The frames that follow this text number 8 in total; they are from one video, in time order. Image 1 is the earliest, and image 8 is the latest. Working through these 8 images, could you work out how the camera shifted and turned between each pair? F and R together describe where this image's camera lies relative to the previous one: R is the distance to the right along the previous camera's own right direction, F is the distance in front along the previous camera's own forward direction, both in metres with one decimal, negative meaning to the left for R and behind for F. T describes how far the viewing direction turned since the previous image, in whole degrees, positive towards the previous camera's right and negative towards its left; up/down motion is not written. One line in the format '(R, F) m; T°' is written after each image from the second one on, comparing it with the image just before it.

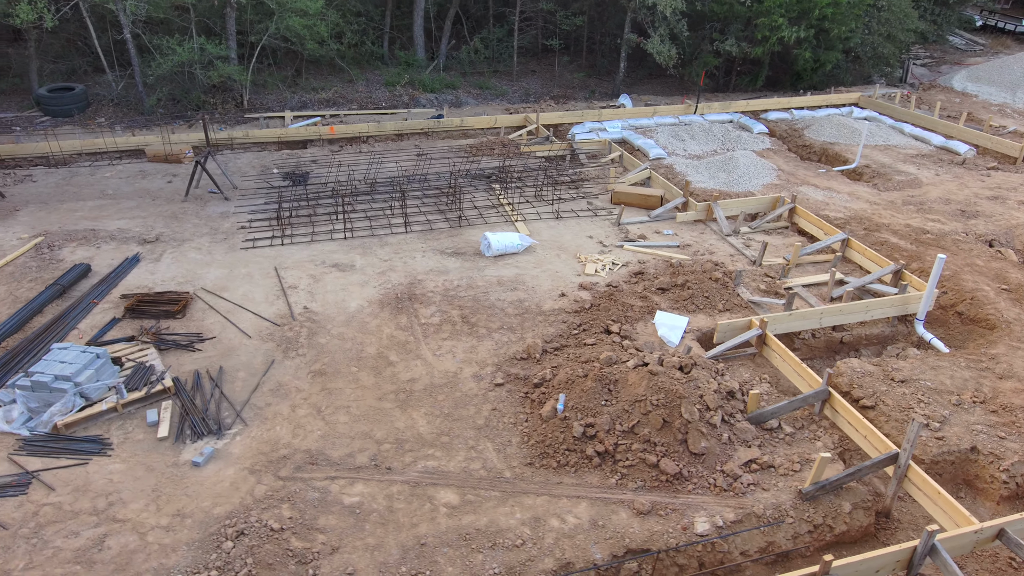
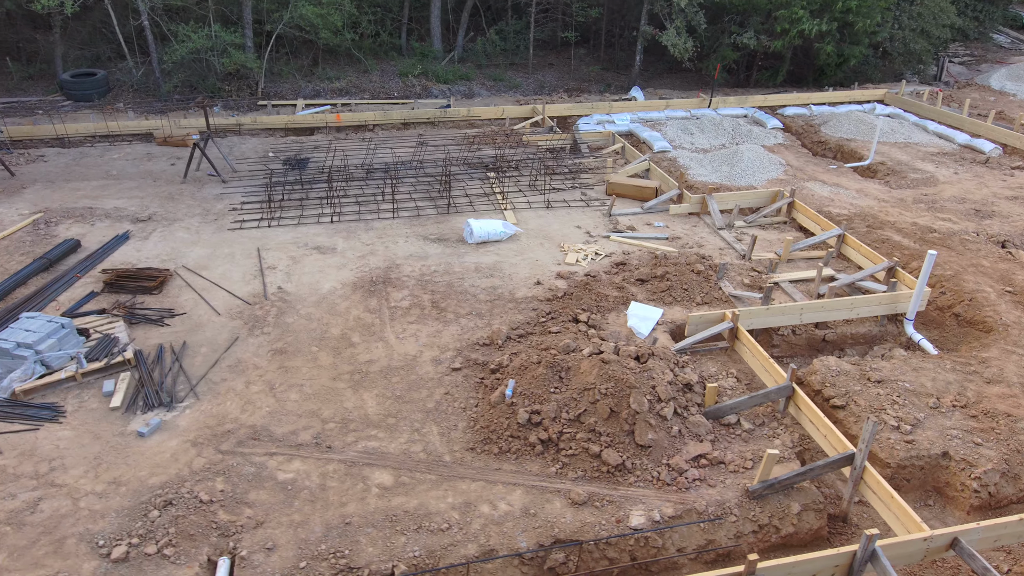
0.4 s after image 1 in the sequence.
(+0.8, +0.2) m; -3°
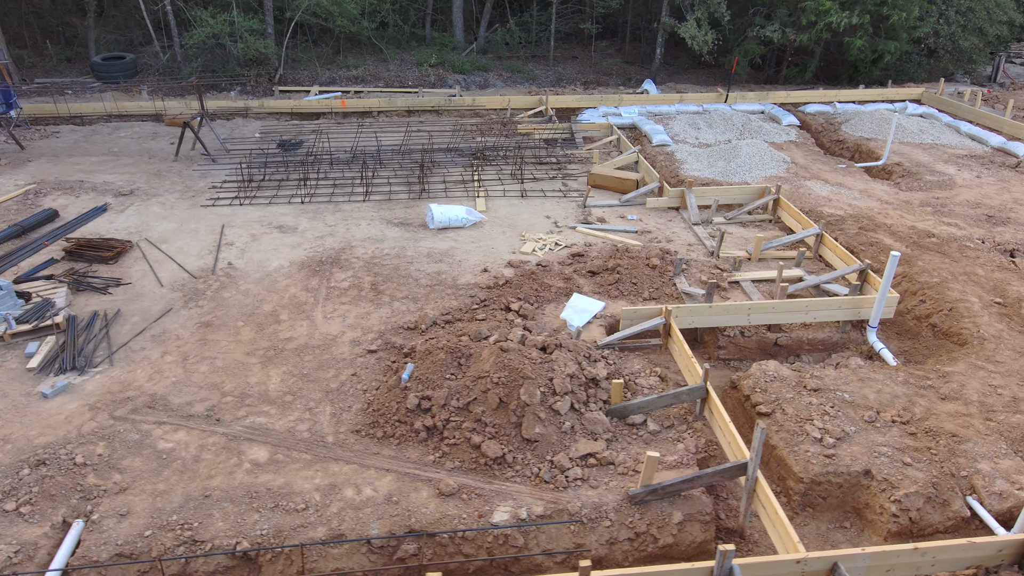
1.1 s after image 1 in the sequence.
(+1.4, +0.3) m; -5°
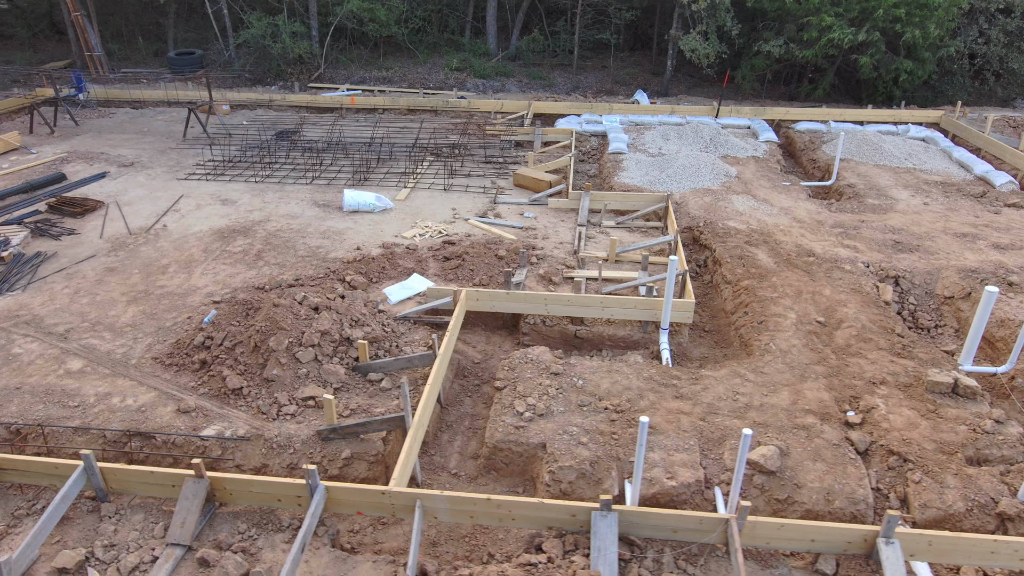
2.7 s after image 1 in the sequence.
(+3.6, -0.5) m; -10°
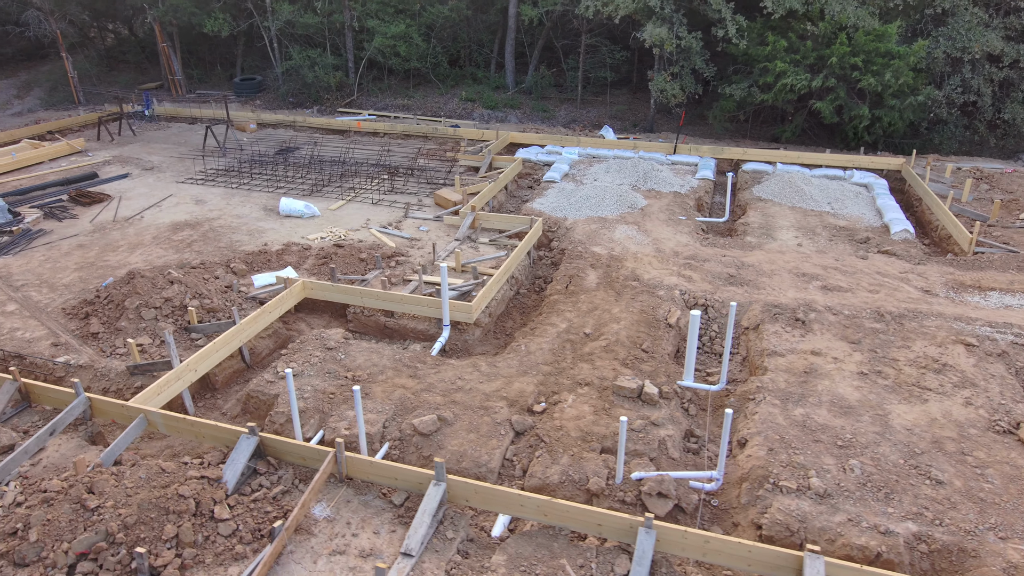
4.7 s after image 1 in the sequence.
(+4.2, -1.1) m; -10°
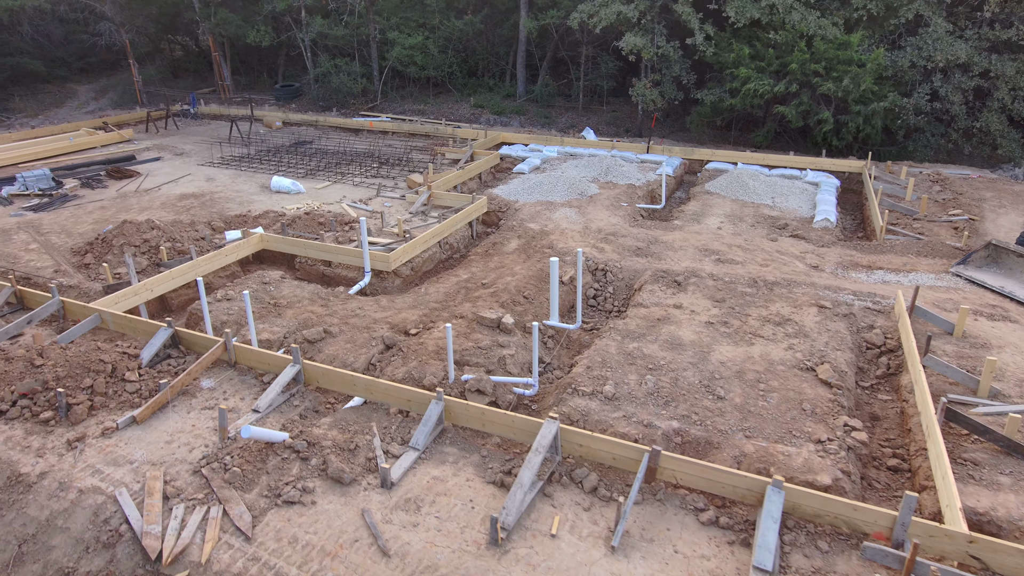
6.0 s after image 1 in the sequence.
(+2.5, -1.2) m; -6°
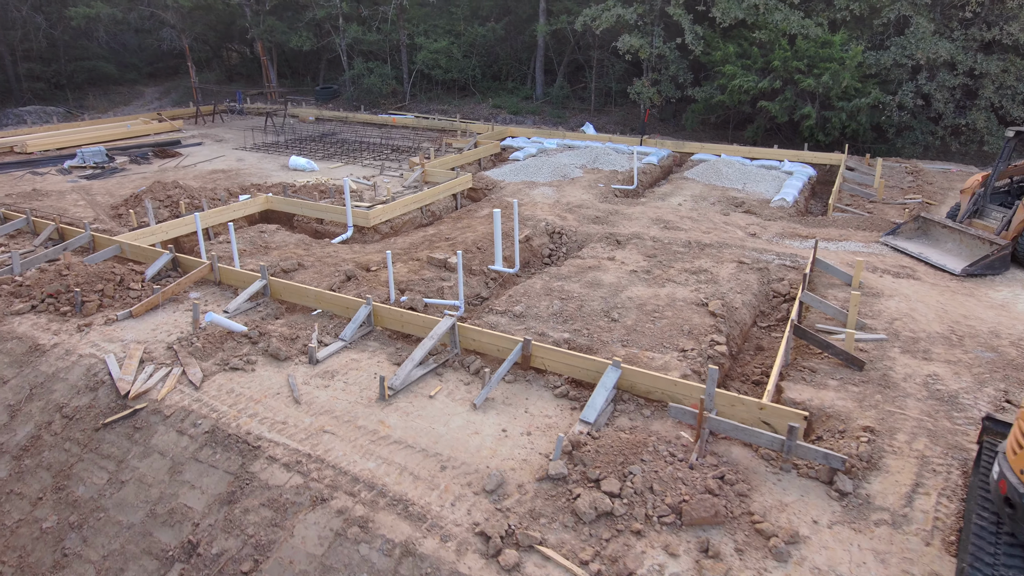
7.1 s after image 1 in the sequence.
(+1.7, -1.2) m; -5°
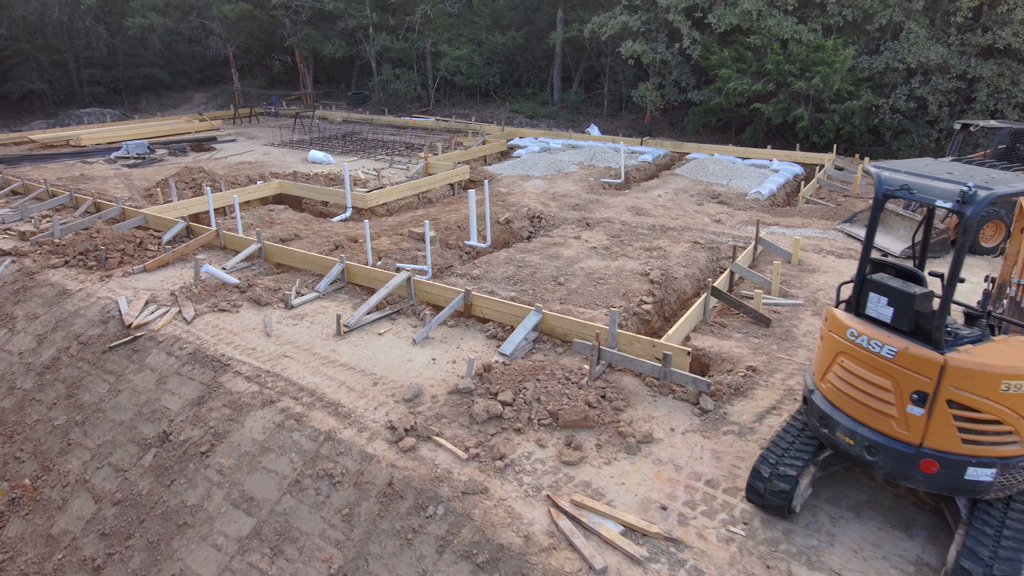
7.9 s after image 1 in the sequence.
(+1.2, -1.0) m; -4°
